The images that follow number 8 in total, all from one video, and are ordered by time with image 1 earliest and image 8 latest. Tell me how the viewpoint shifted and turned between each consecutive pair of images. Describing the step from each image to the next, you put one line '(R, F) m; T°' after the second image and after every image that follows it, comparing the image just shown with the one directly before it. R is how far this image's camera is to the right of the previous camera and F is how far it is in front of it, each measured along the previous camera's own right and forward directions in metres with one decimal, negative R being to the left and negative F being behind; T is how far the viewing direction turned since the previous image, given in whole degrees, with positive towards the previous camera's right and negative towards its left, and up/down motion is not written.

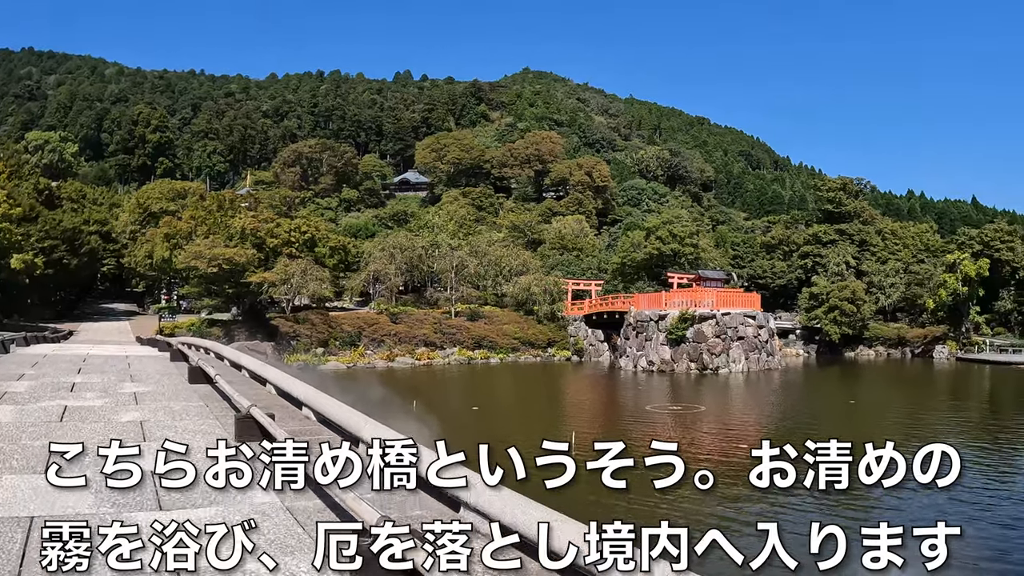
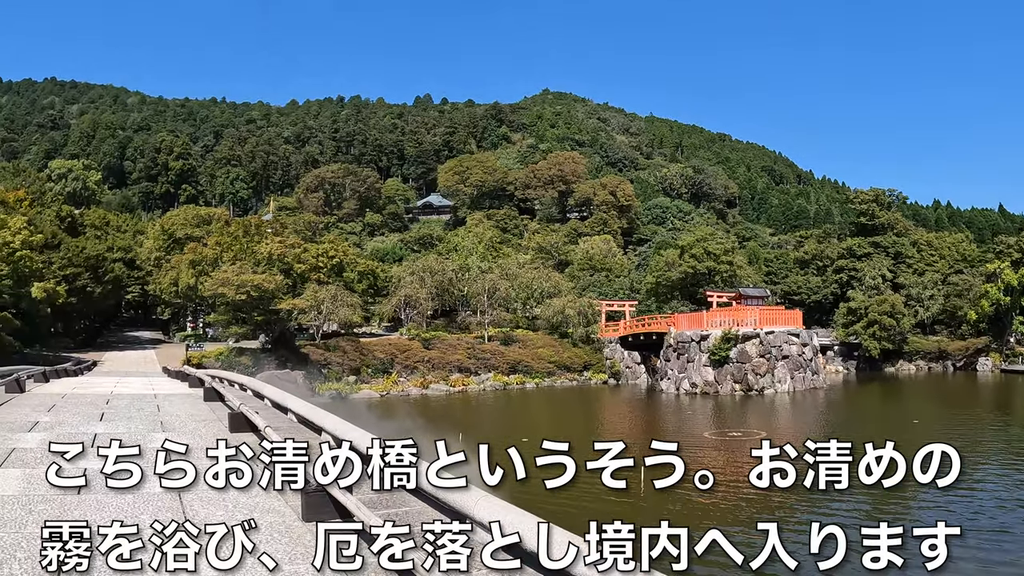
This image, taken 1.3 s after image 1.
(-0.4, +1.5) m; -2°
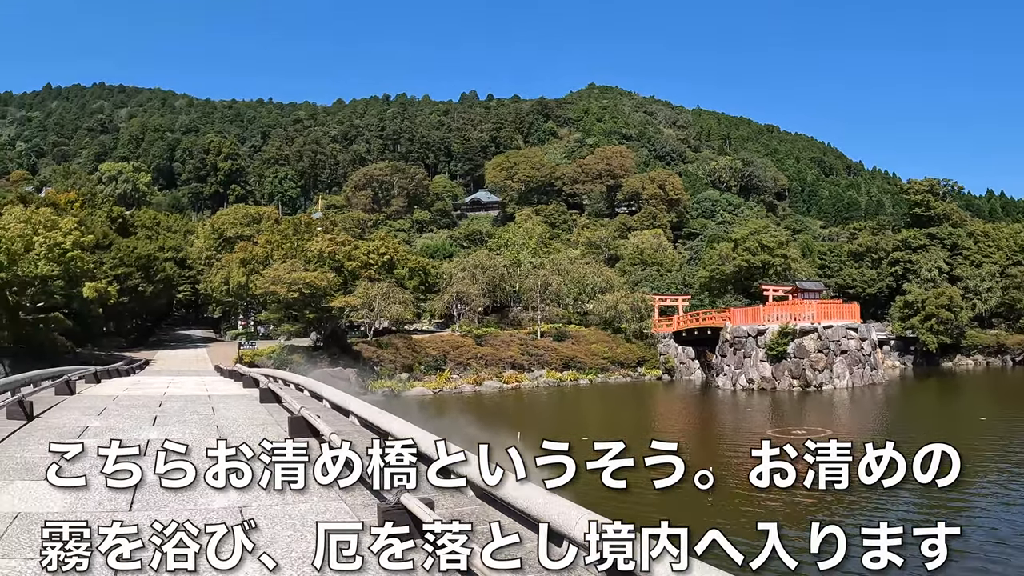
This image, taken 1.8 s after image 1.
(-0.2, +1.0) m; -4°
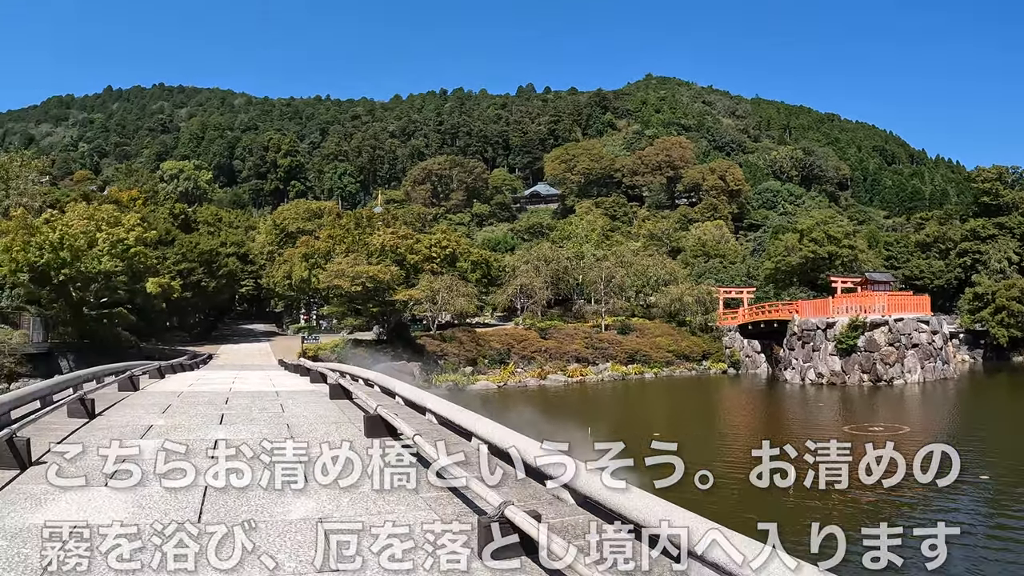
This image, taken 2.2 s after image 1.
(-0.4, +0.9) m; -5°
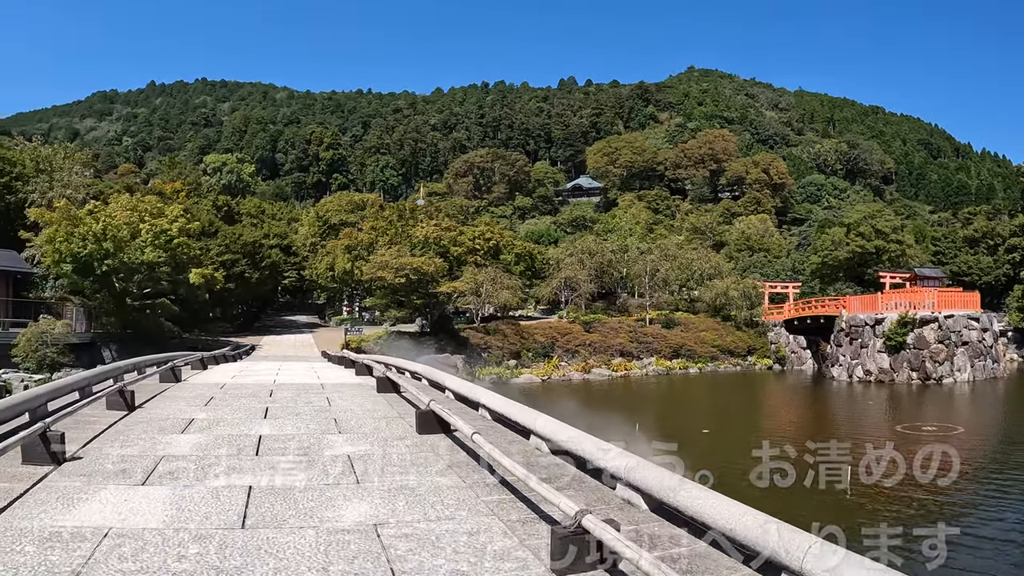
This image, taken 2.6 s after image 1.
(-0.3, +0.5) m; -3°
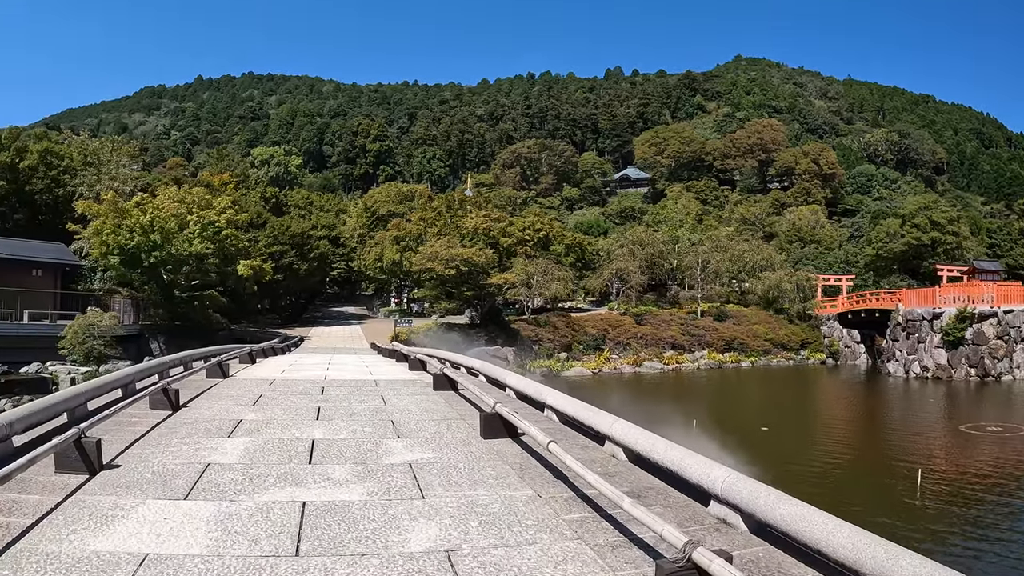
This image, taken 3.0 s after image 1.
(-0.3, +0.6) m; -4°
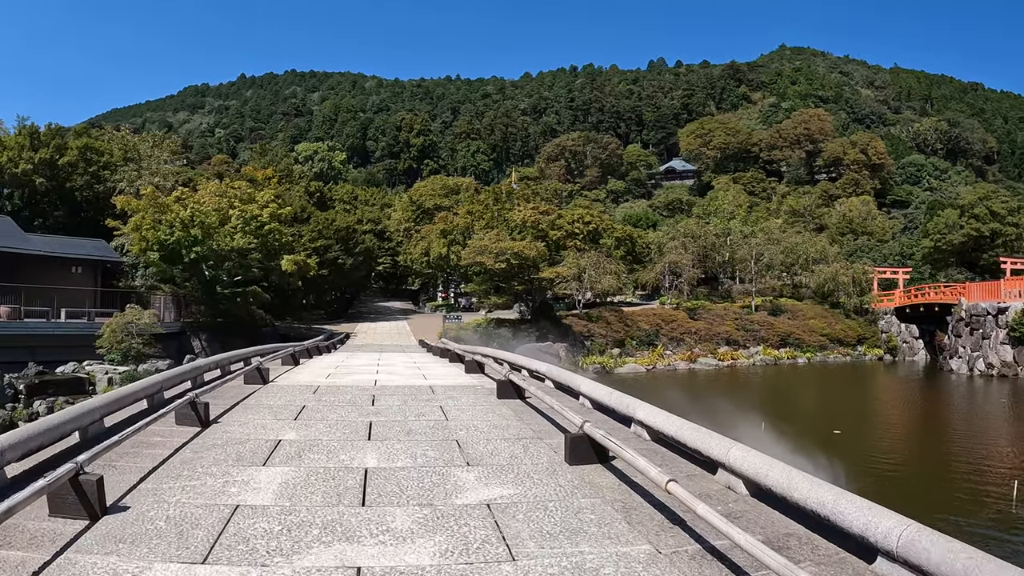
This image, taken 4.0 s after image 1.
(-0.3, +0.9) m; -3°
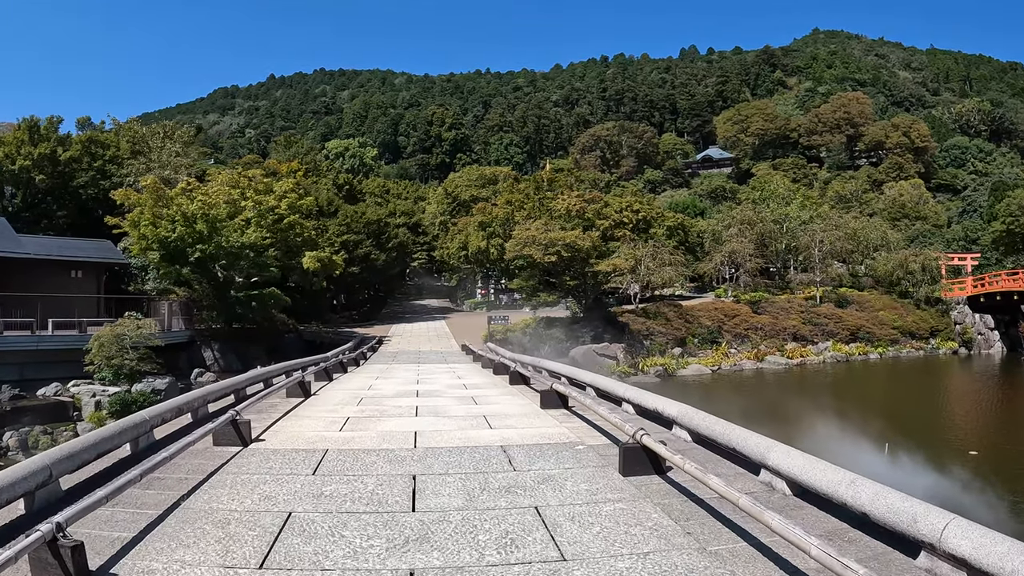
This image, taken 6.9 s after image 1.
(-0.5, +2.4) m; -3°
